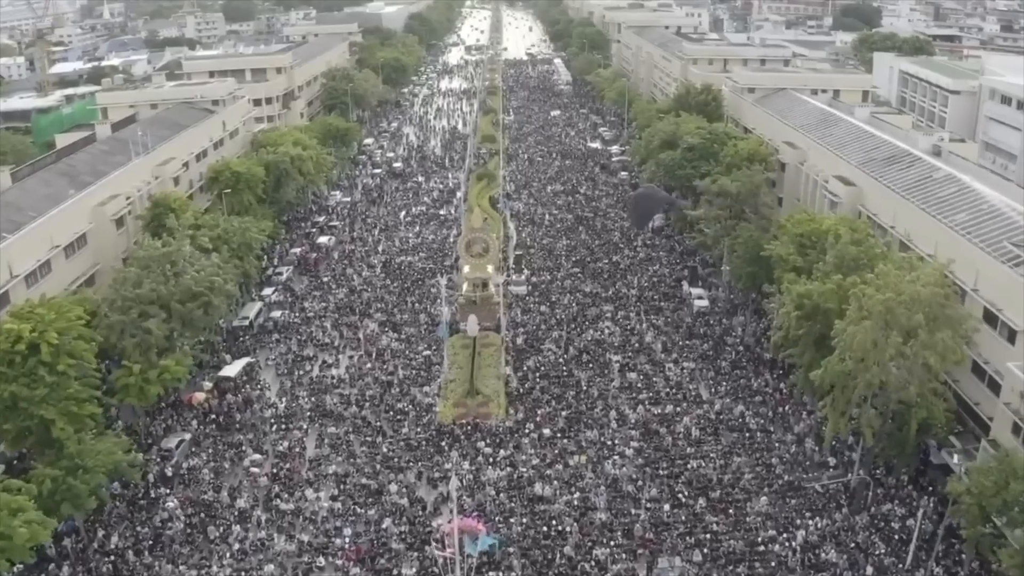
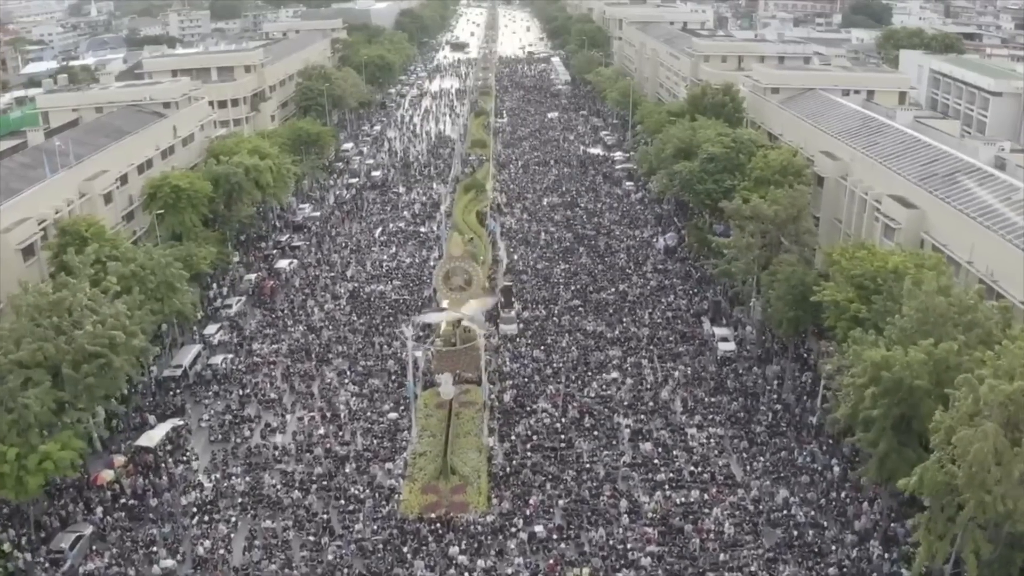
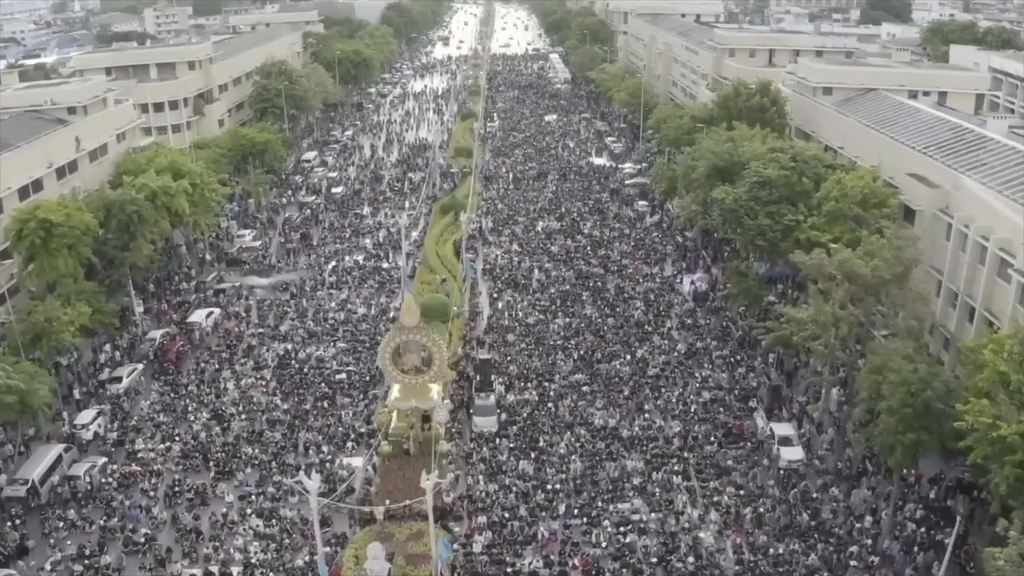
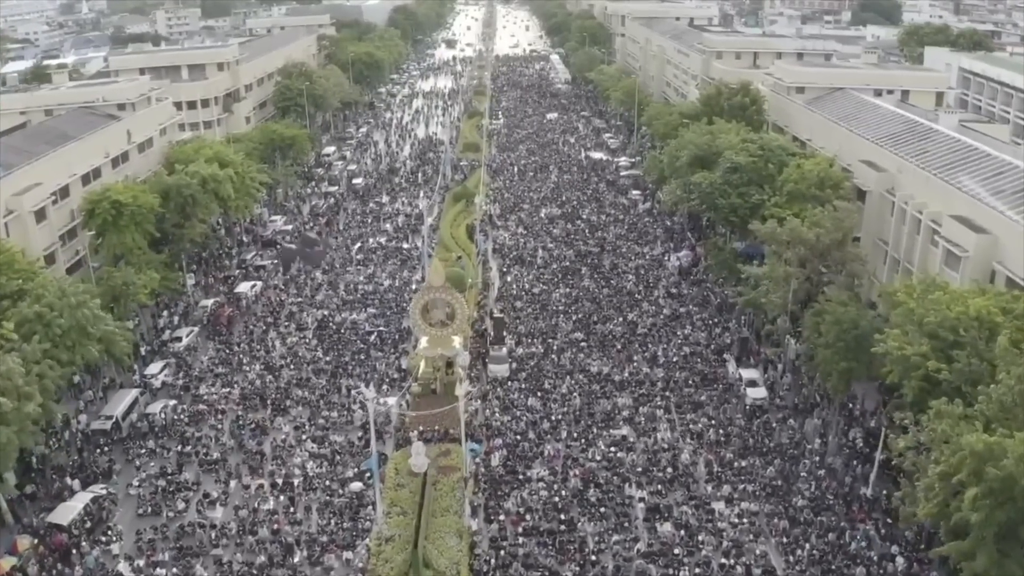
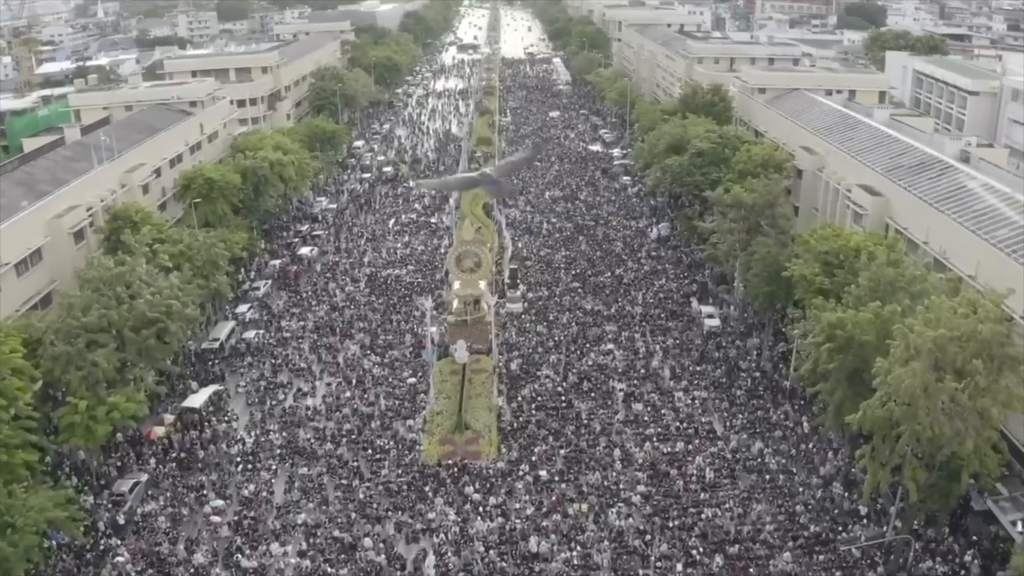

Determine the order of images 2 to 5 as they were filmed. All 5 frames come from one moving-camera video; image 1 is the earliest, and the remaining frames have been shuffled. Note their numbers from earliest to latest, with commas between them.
5, 2, 4, 3
